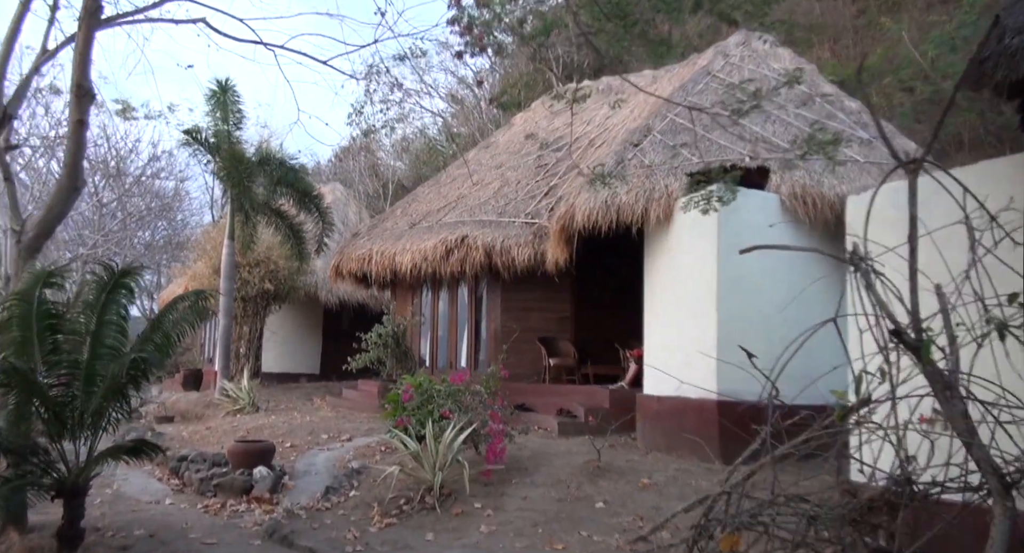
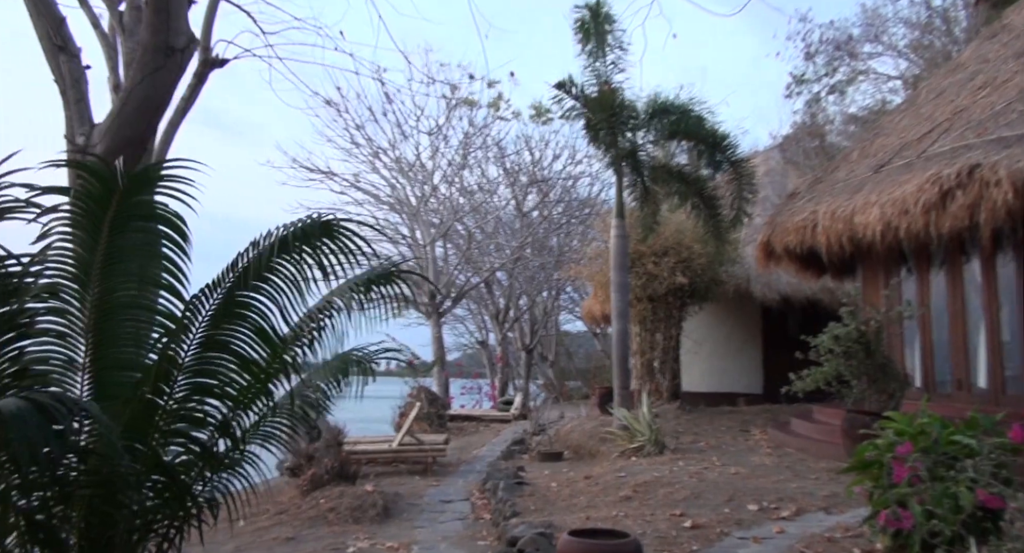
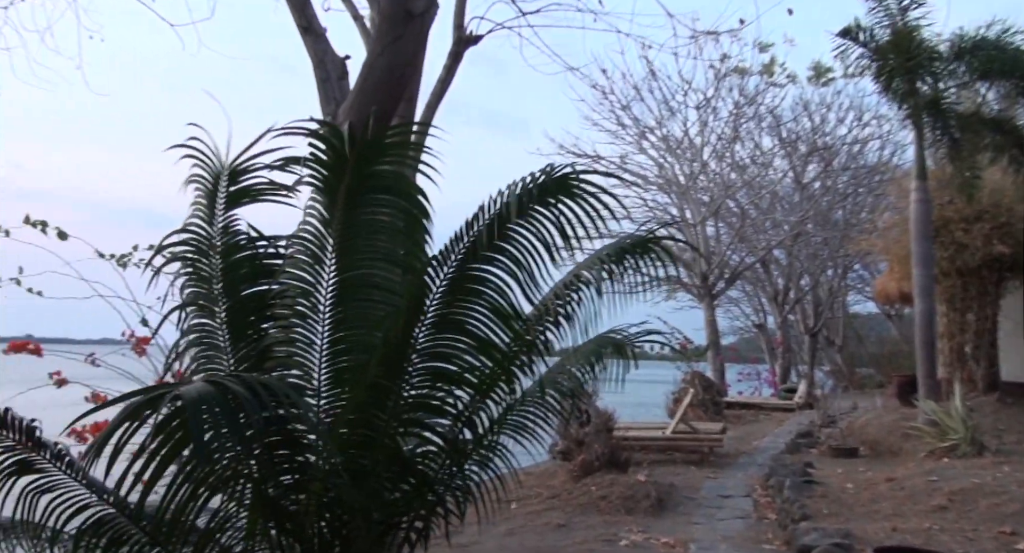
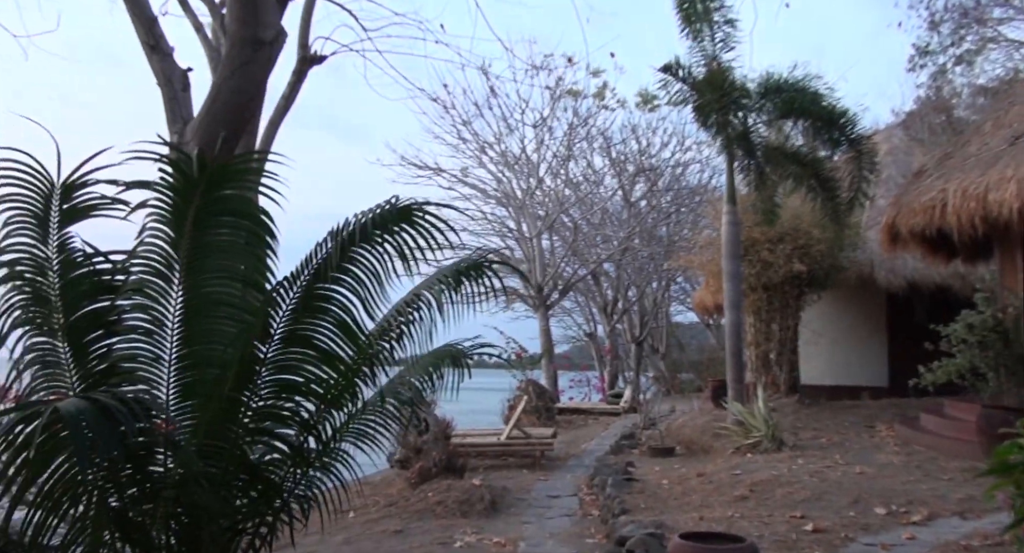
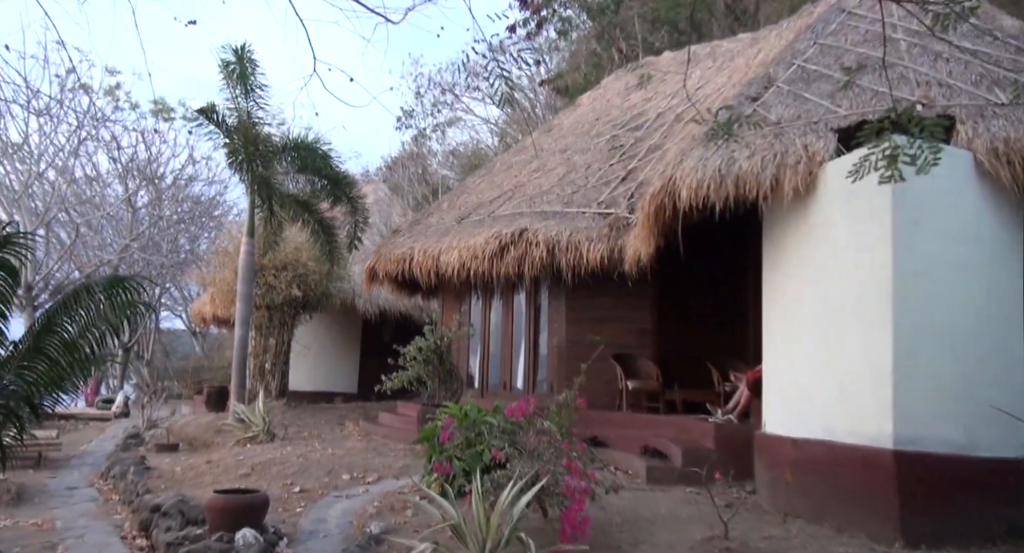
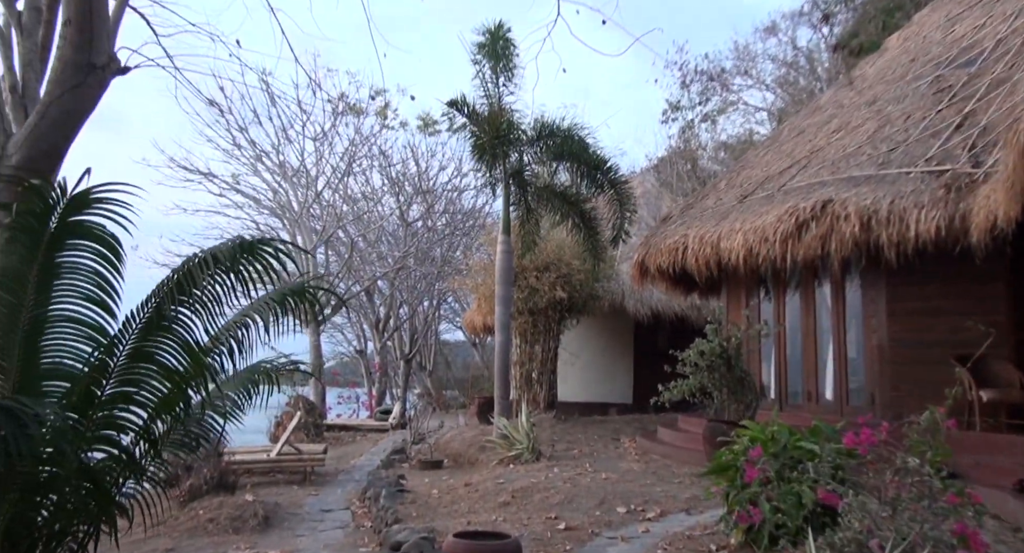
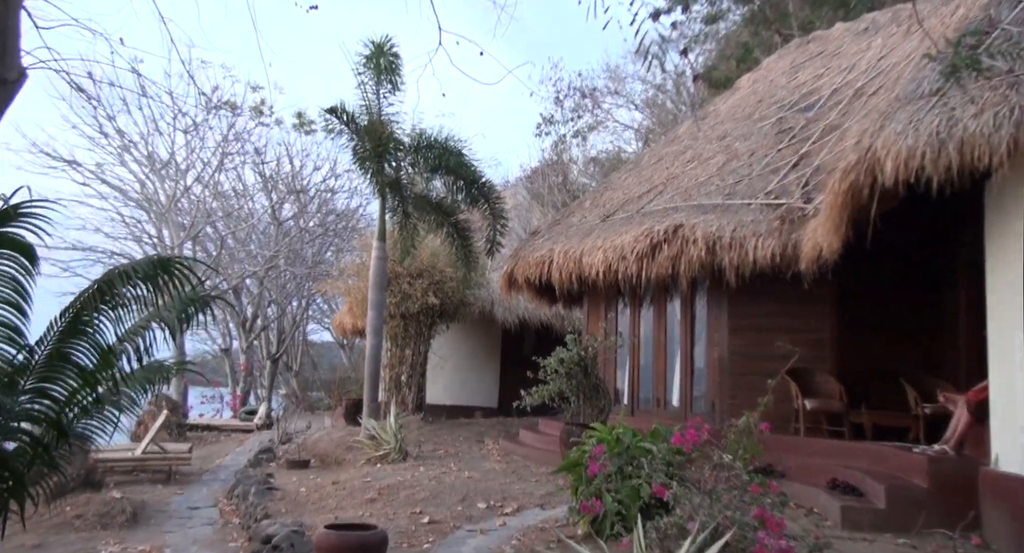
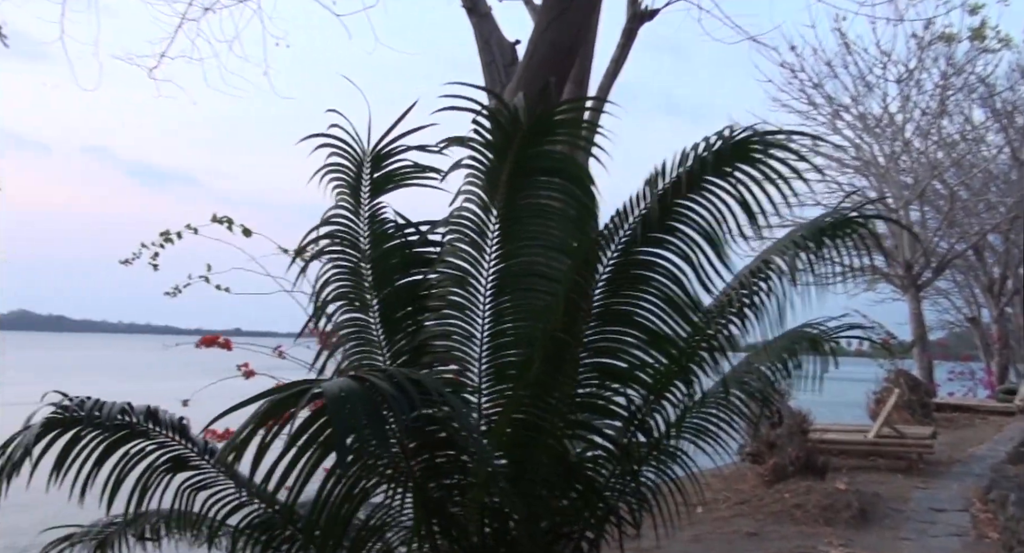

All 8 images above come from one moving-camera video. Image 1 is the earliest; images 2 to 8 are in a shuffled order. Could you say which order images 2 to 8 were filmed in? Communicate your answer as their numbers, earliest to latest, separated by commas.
5, 7, 6, 2, 4, 3, 8
